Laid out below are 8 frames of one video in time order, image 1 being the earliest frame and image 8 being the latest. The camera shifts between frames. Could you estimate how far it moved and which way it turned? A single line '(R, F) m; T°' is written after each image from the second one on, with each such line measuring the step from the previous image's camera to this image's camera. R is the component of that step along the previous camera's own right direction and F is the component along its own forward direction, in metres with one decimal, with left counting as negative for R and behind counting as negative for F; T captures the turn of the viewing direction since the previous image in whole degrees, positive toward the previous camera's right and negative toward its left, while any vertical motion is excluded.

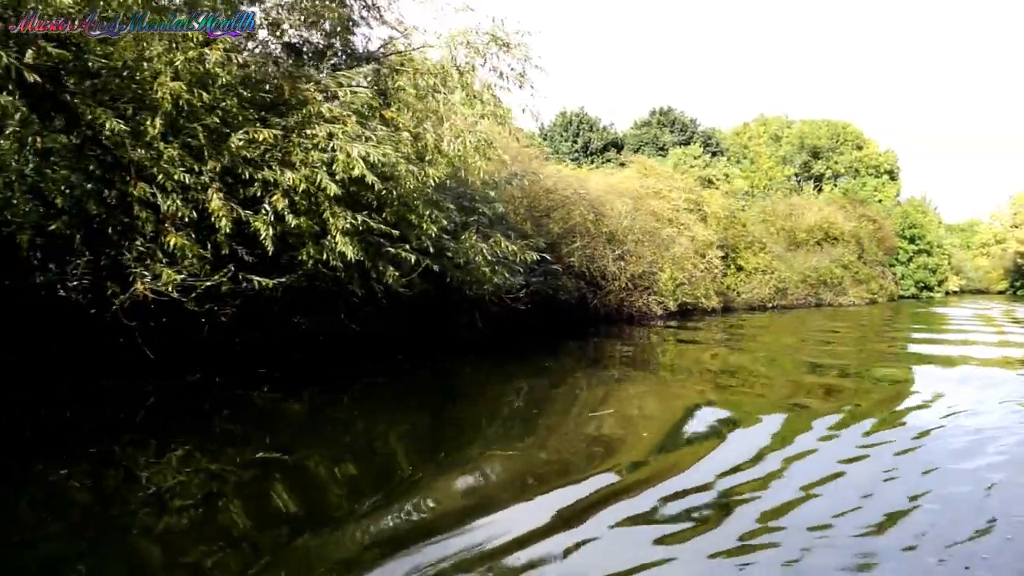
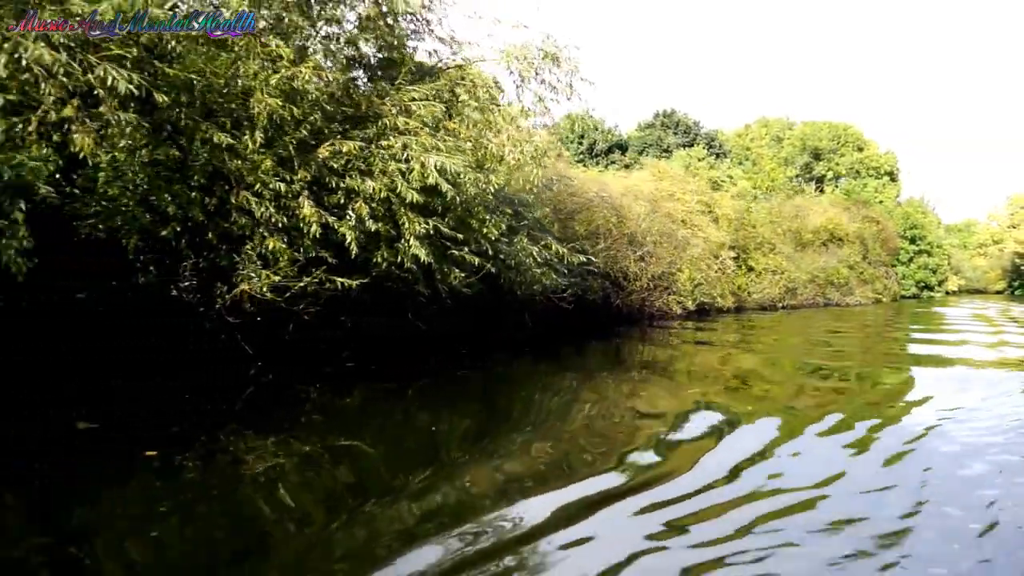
(-0.8, -0.7) m; 0°
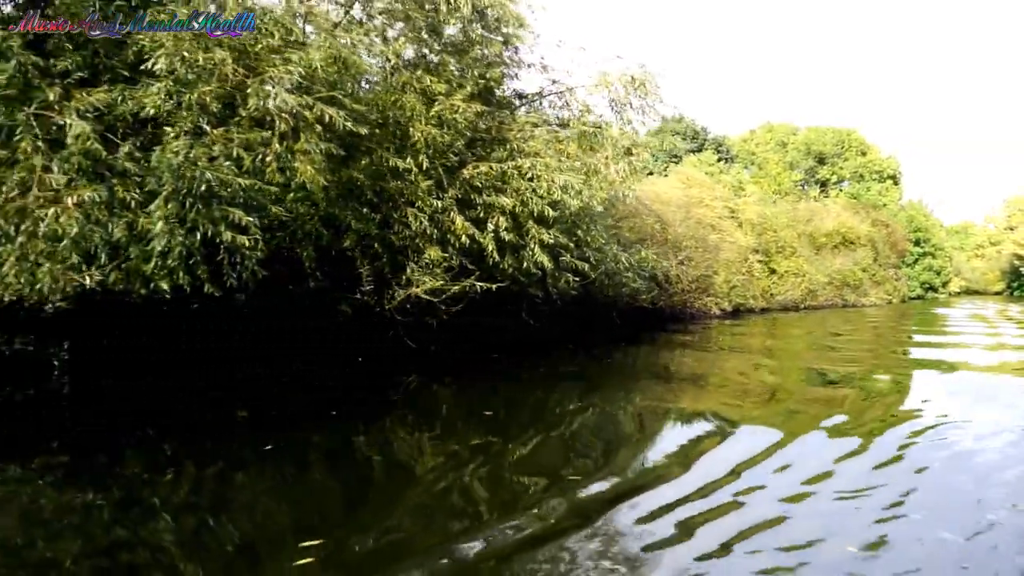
(-1.7, -1.4) m; 0°
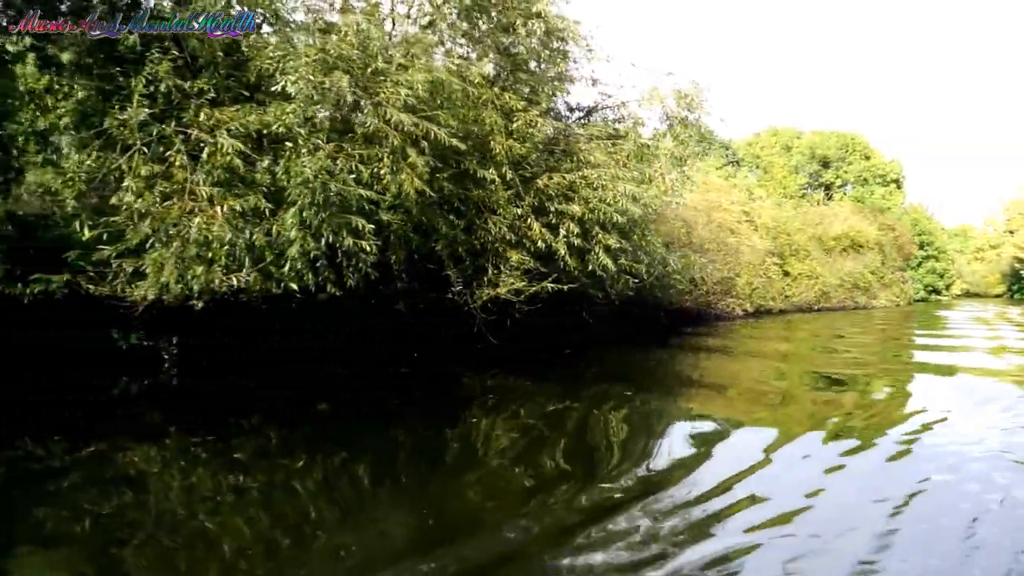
(-1.1, -0.9) m; 0°
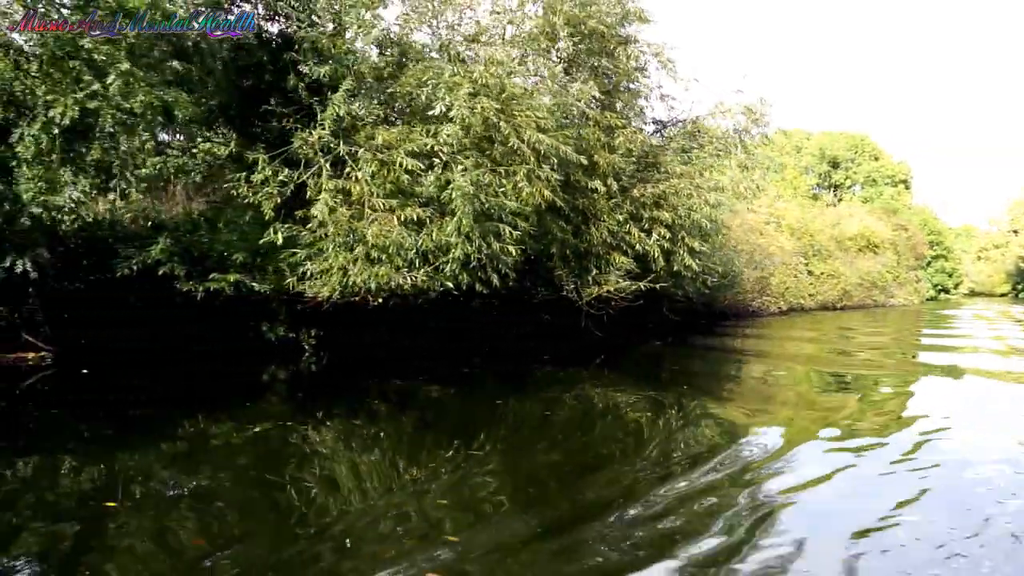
(-1.6, -1.4) m; 0°
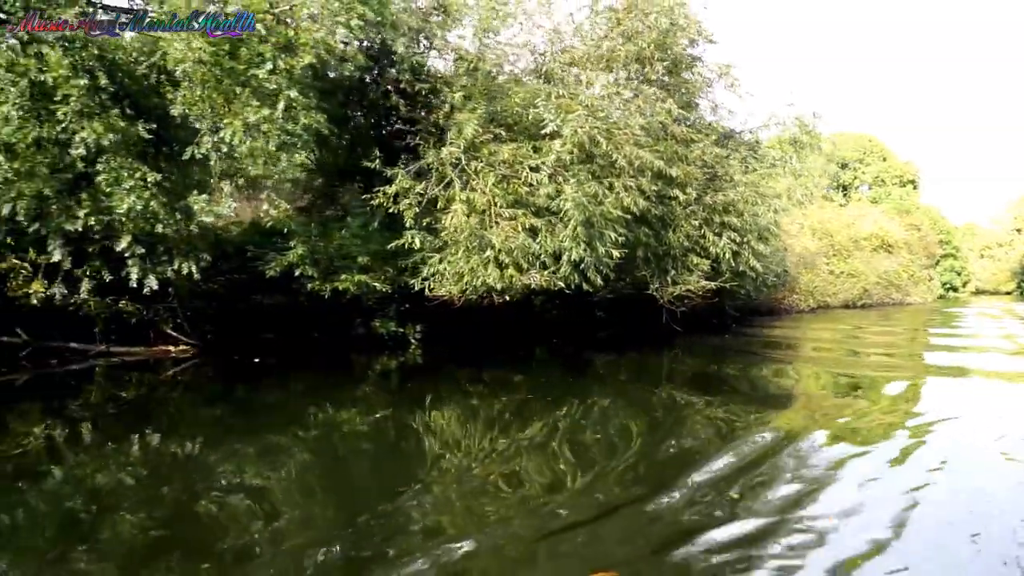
(-1.5, -1.3) m; 0°
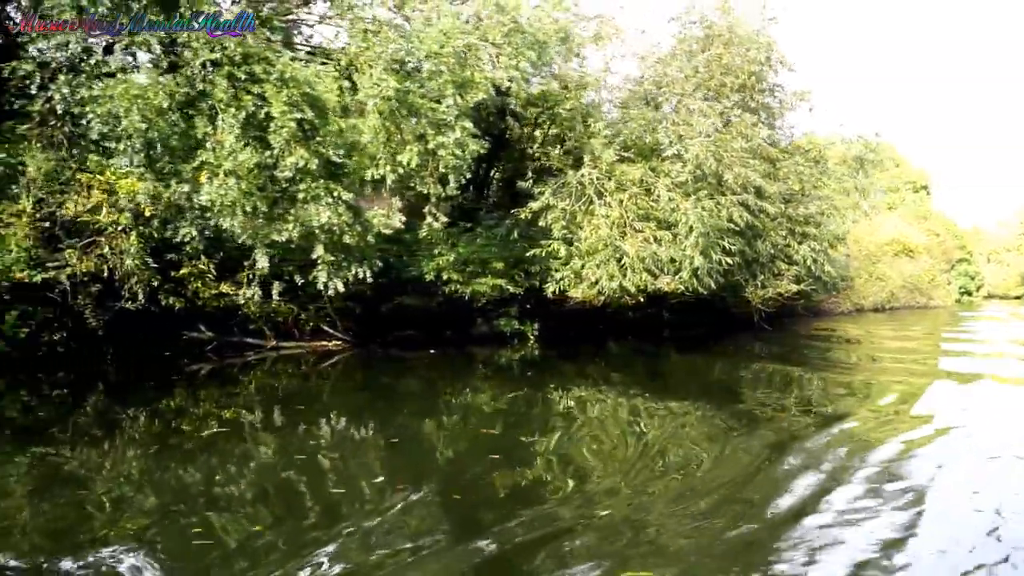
(-2.0, -1.7) m; 0°
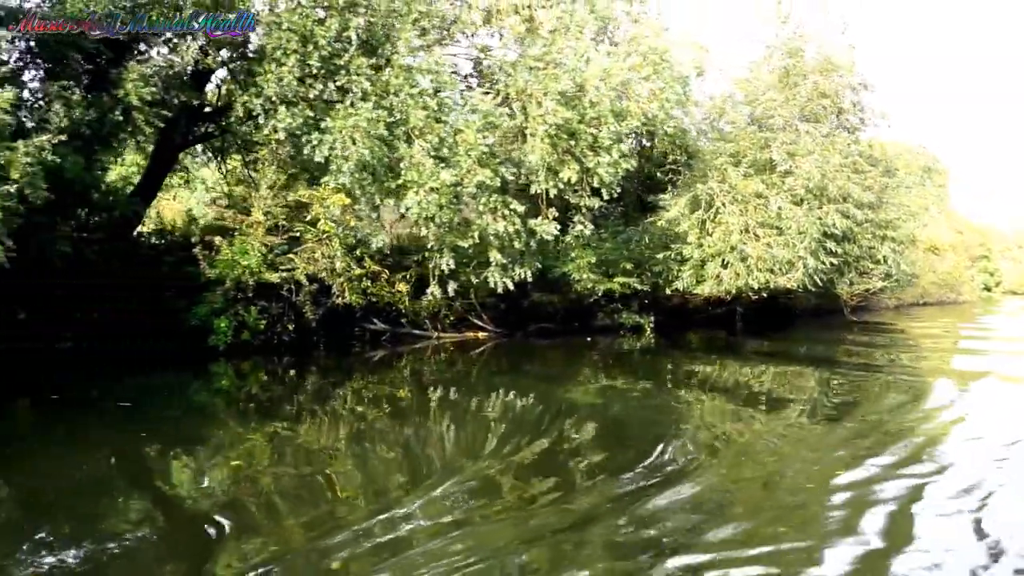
(-2.5, -2.2) m; 0°
